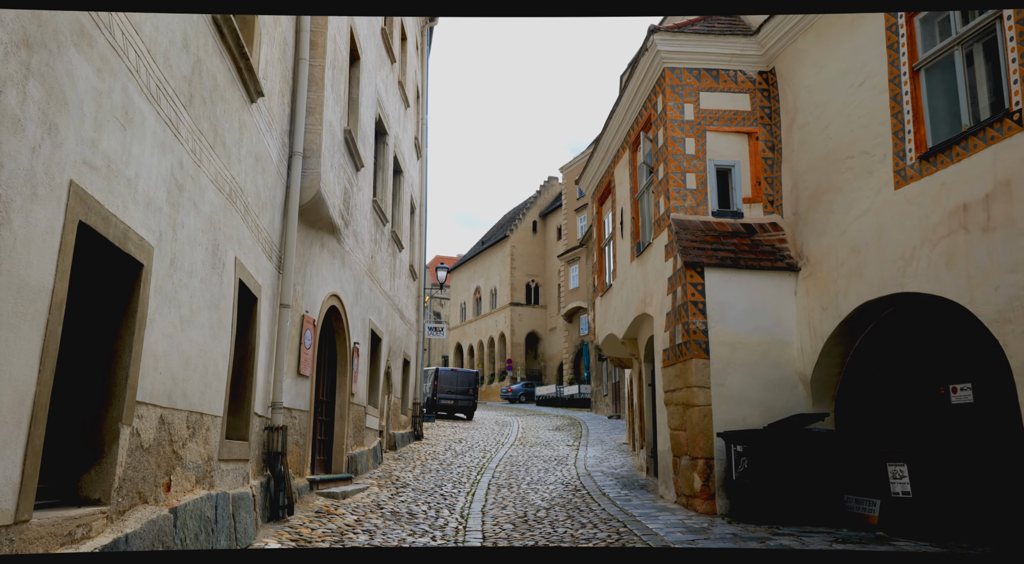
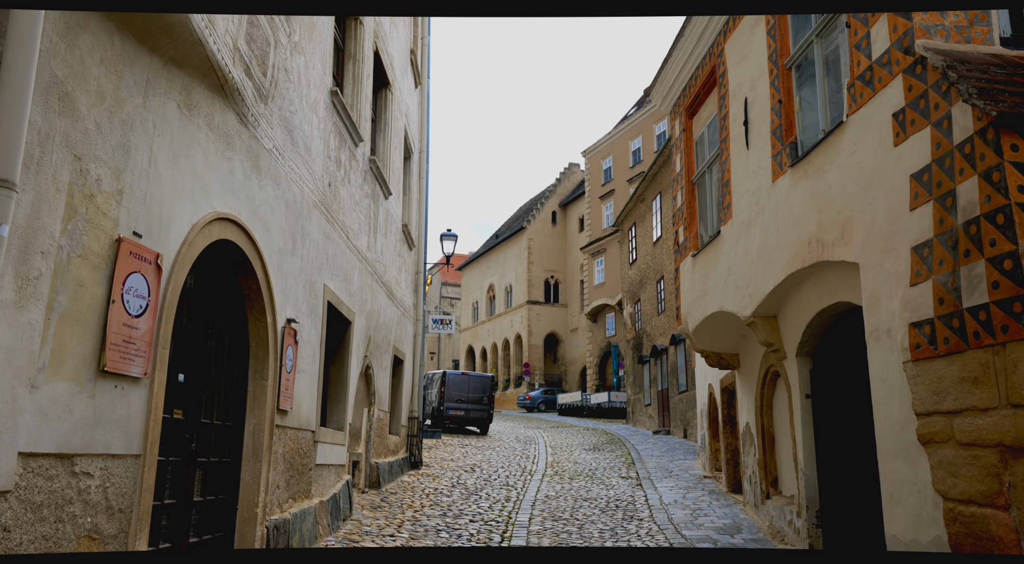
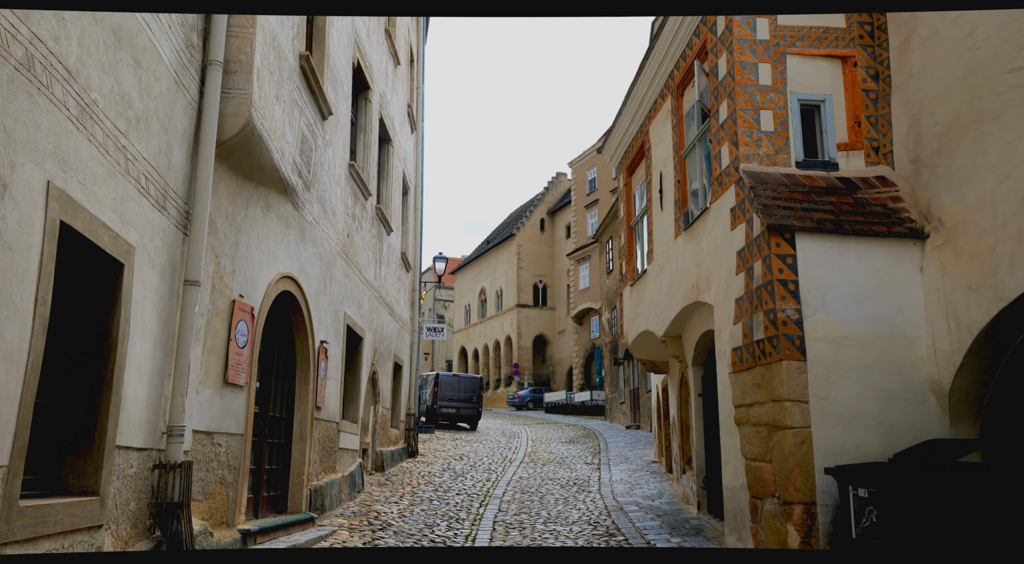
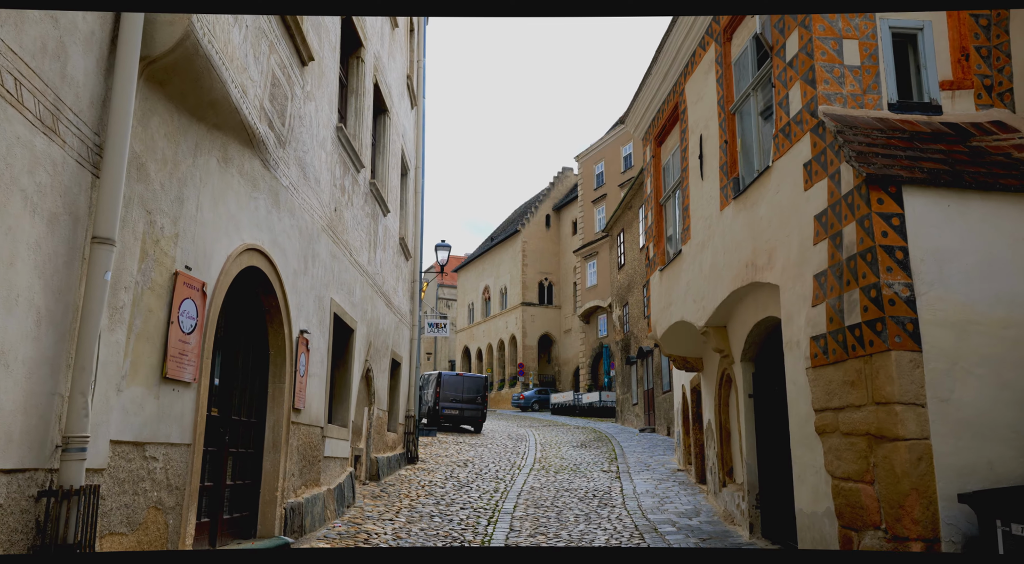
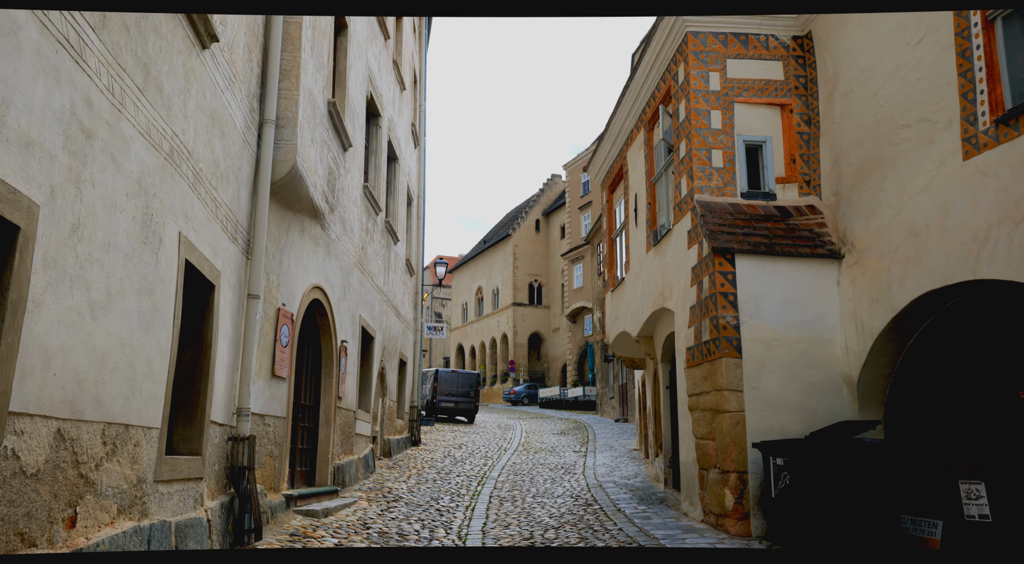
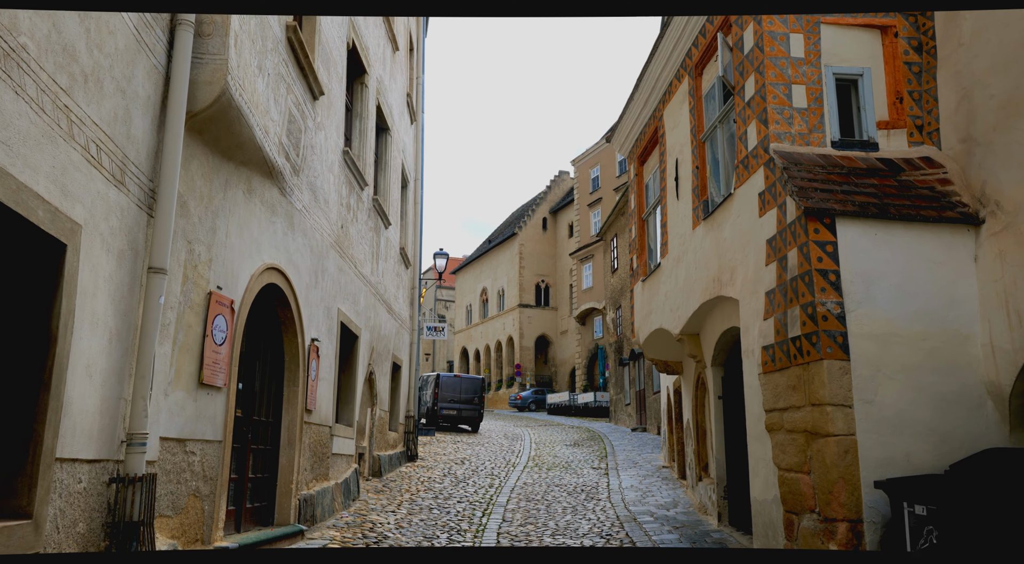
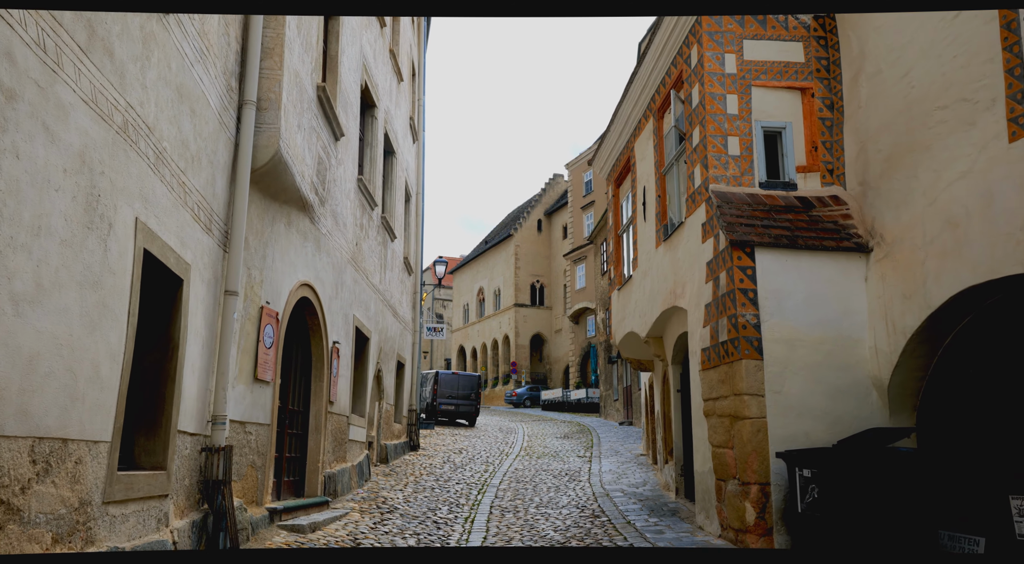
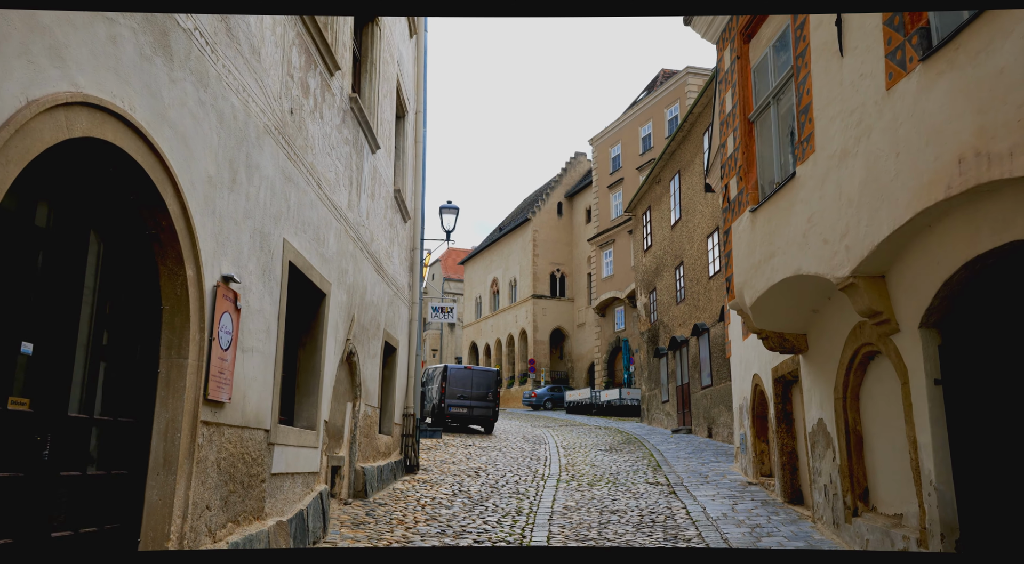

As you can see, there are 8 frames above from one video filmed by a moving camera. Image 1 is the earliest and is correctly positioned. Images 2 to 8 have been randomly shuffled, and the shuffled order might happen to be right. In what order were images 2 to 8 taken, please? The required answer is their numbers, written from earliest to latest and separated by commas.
5, 7, 3, 6, 4, 2, 8
